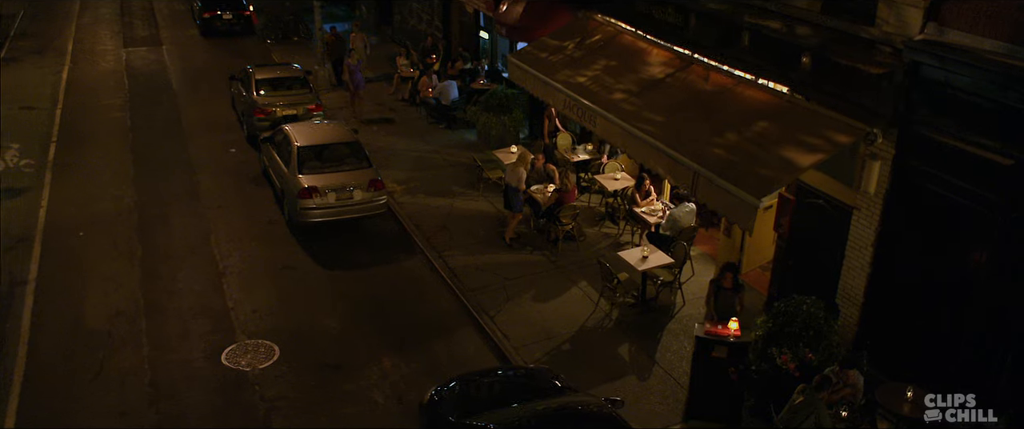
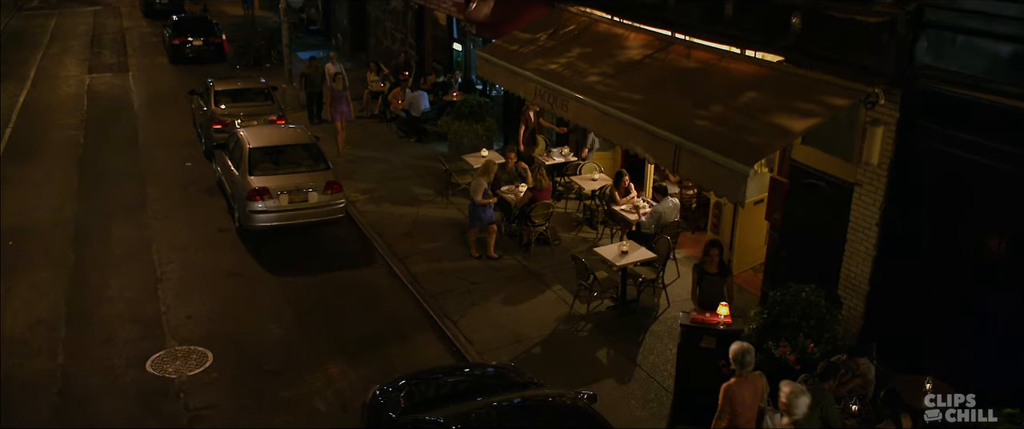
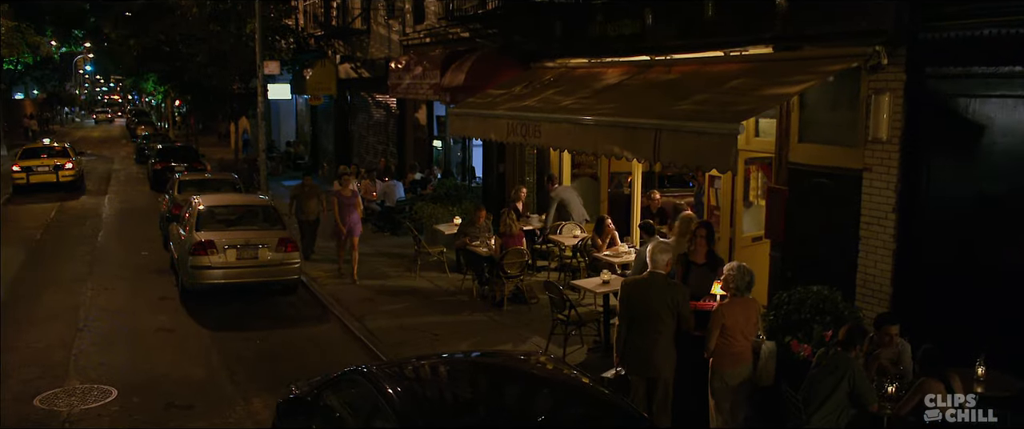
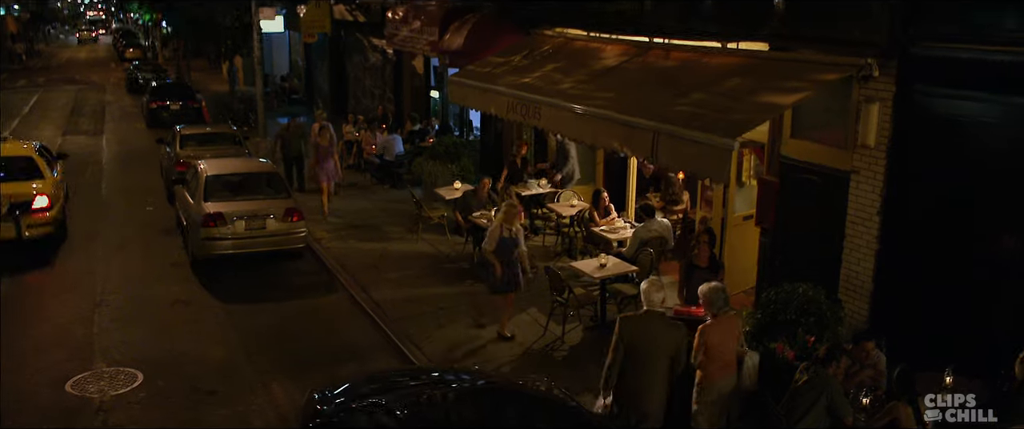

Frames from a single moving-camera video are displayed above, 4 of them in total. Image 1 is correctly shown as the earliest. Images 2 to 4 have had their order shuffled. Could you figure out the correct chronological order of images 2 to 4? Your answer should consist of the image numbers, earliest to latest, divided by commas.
2, 4, 3
